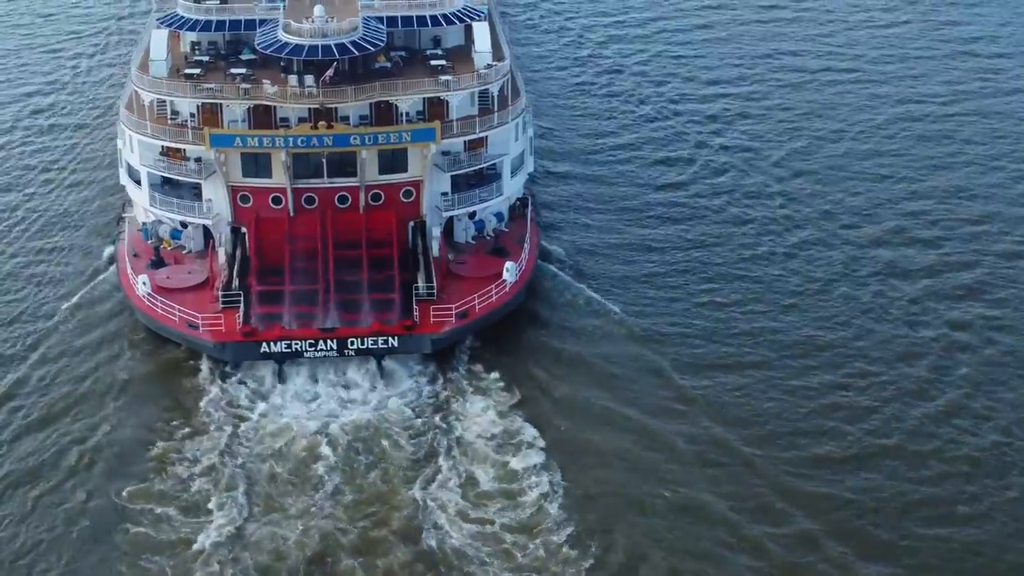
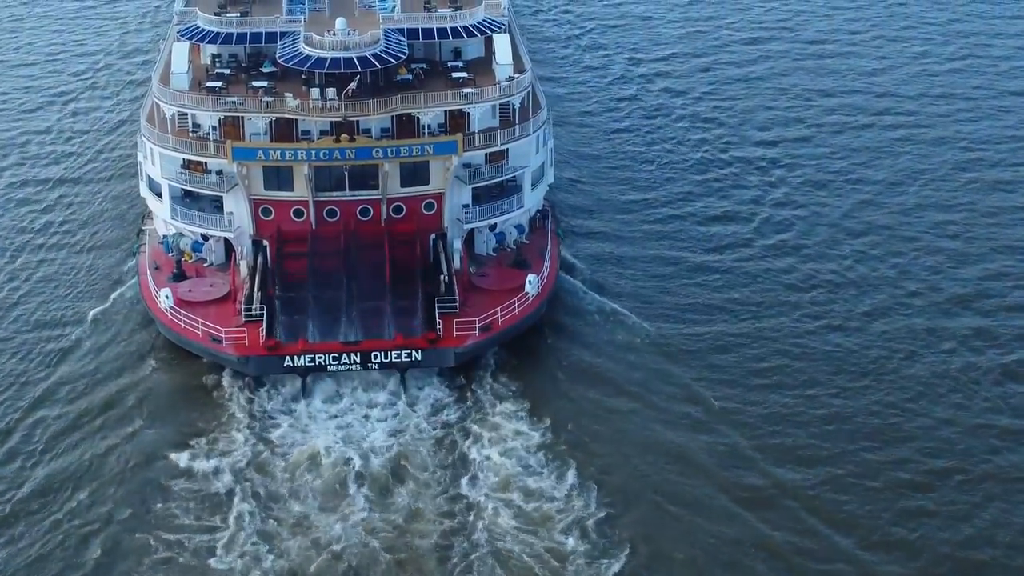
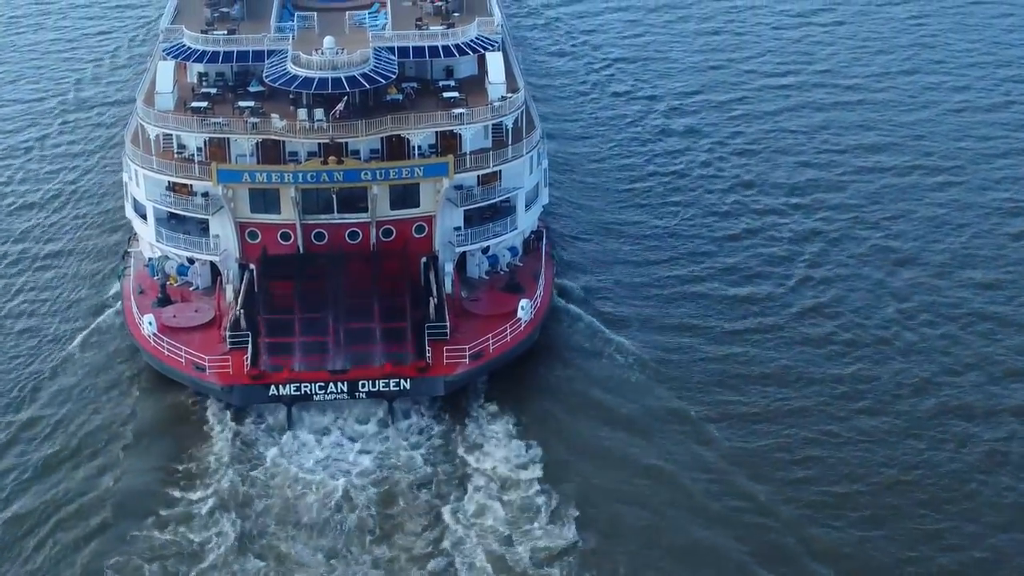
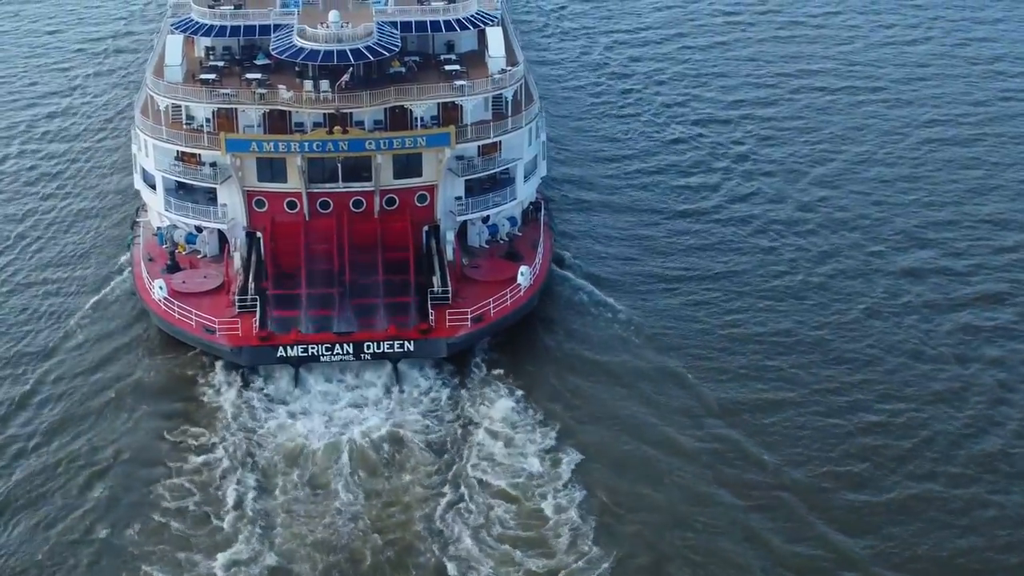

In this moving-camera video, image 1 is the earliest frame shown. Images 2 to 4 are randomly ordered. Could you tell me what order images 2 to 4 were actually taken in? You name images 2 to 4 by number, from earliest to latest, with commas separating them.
4, 2, 3
